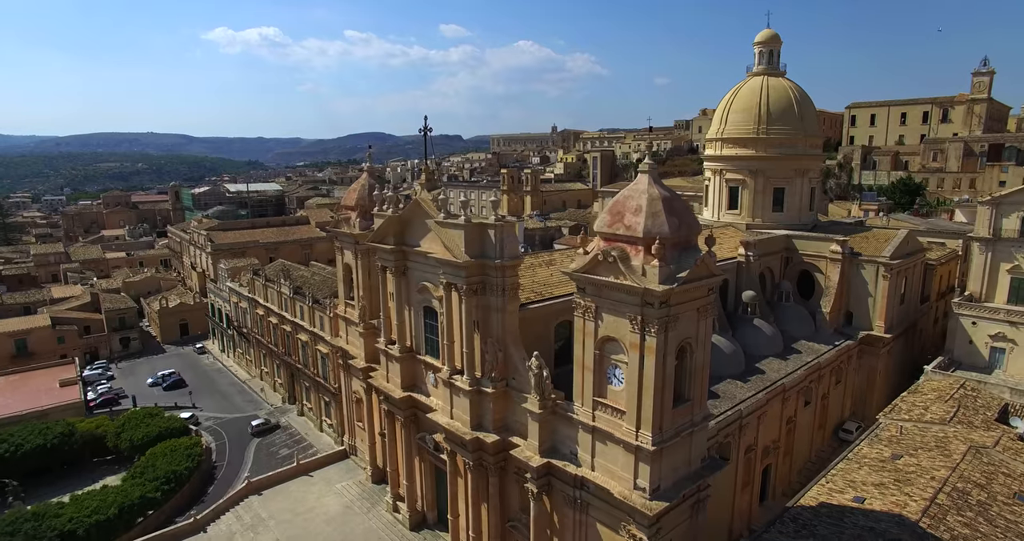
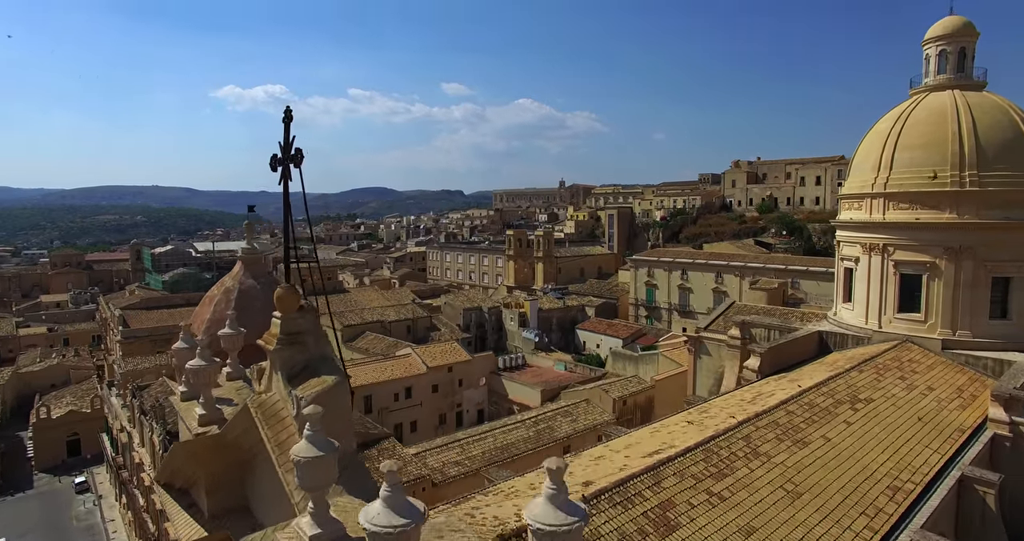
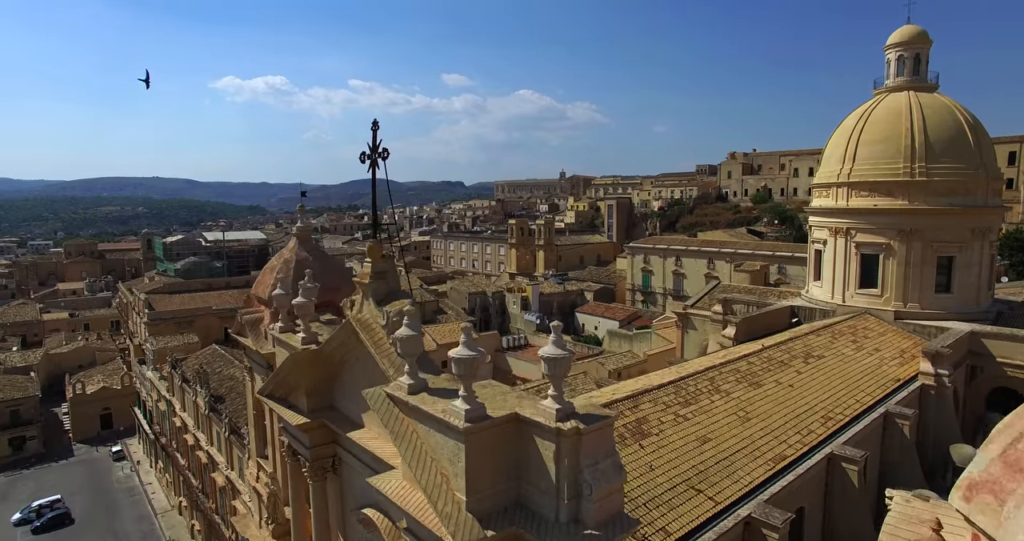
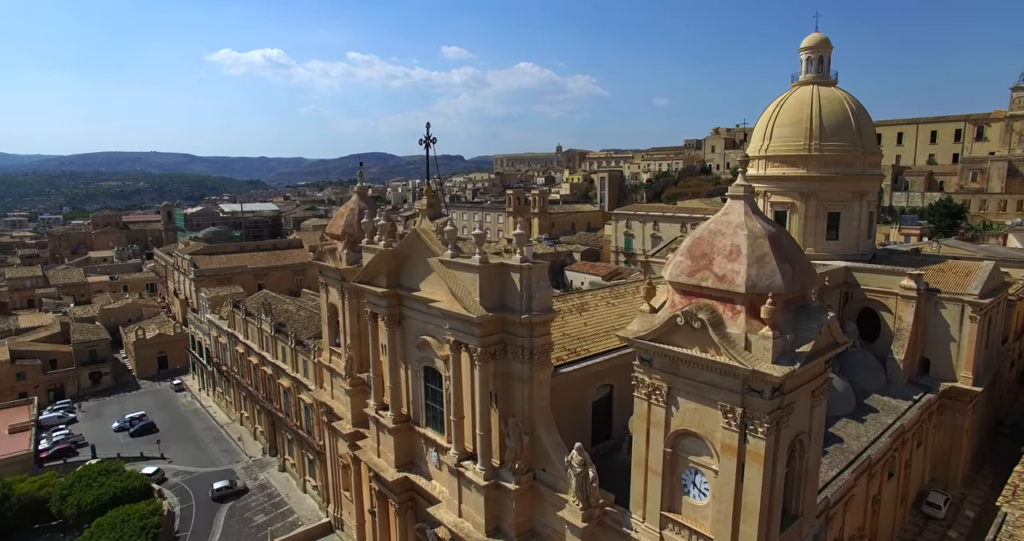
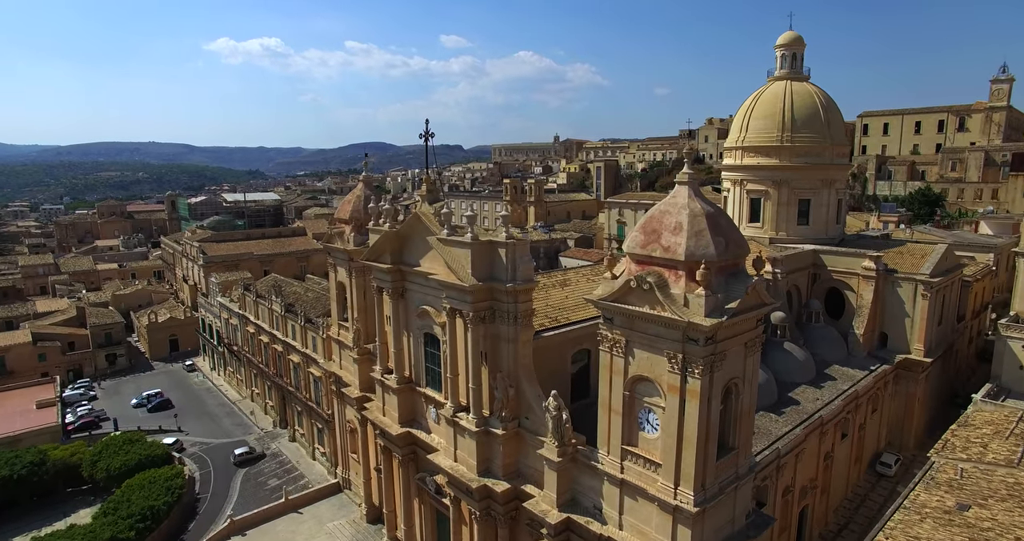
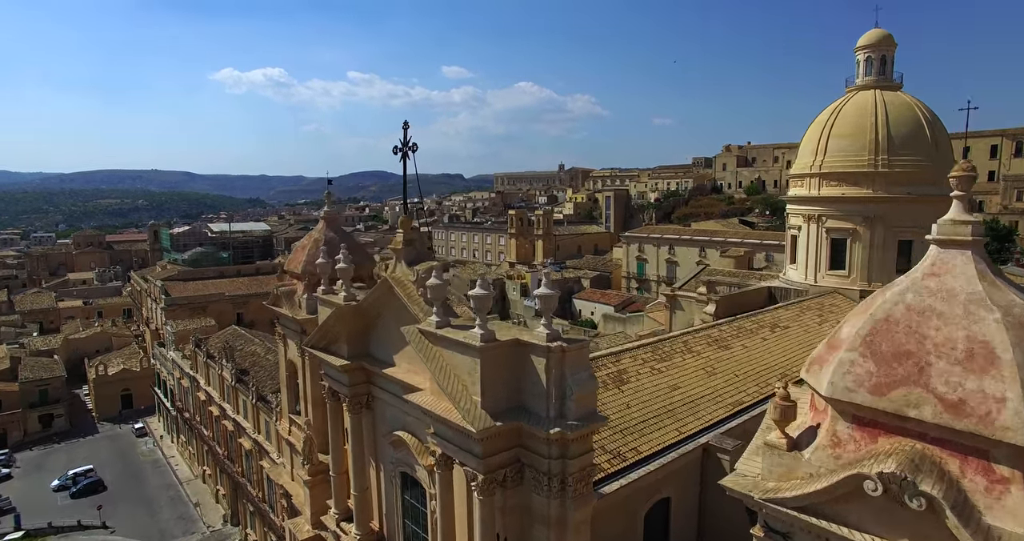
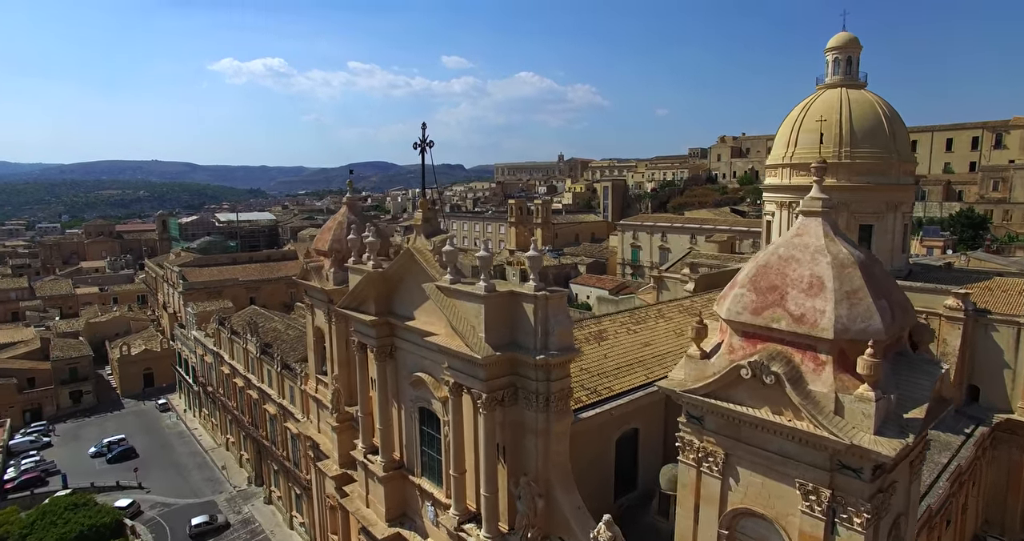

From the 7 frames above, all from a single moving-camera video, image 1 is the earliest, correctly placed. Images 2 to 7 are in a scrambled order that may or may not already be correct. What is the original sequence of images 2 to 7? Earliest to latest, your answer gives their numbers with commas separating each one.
5, 4, 7, 6, 3, 2
